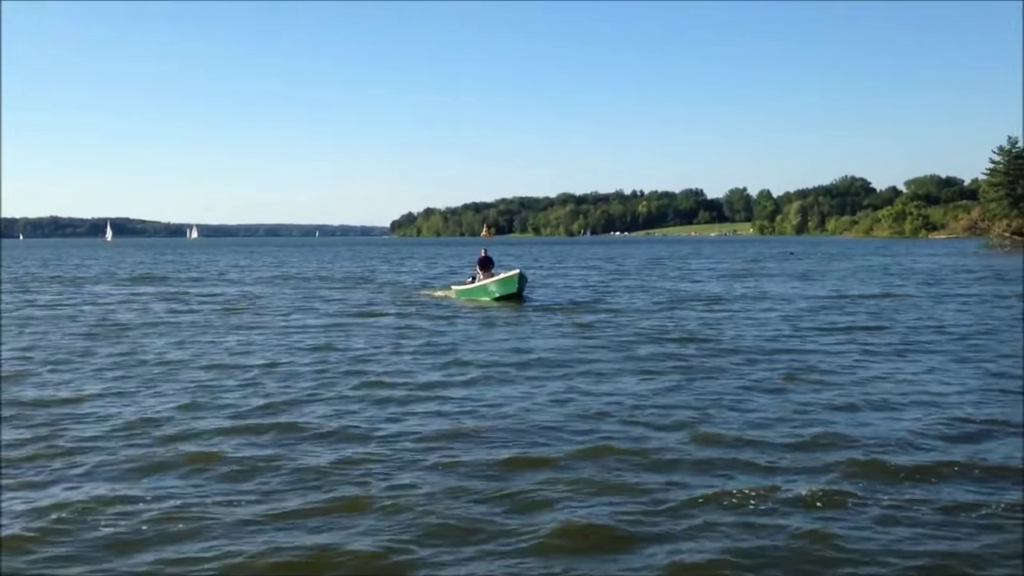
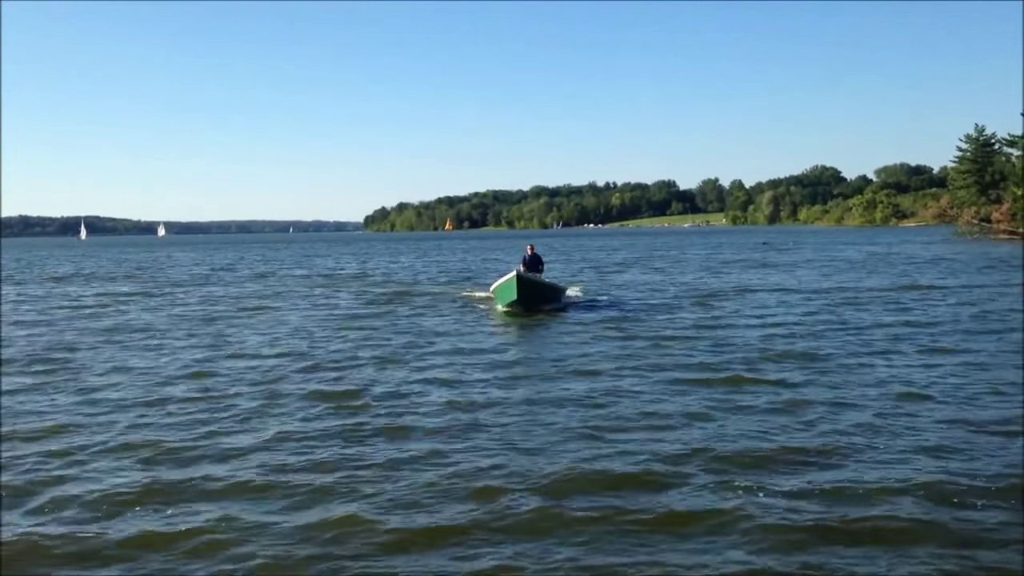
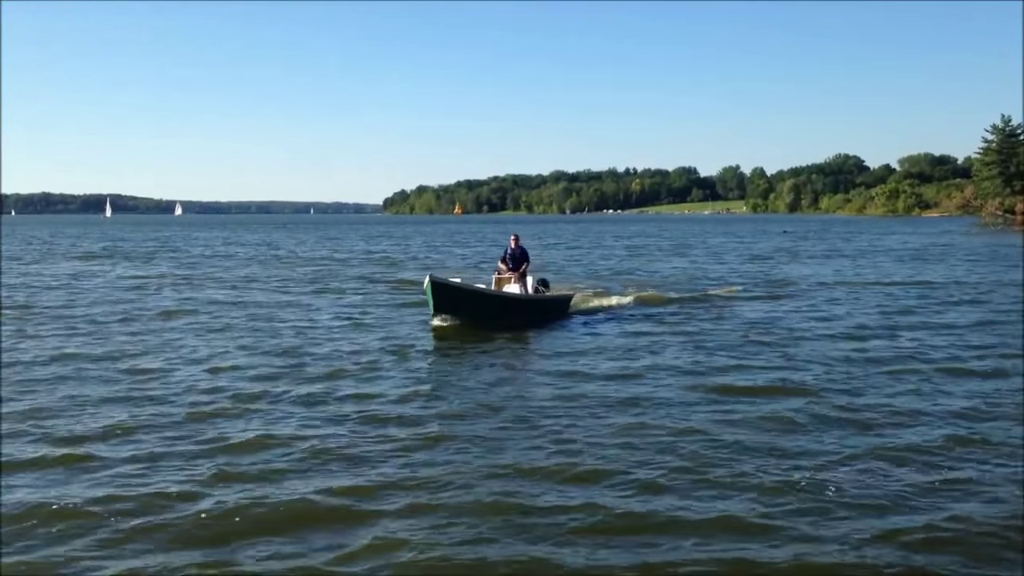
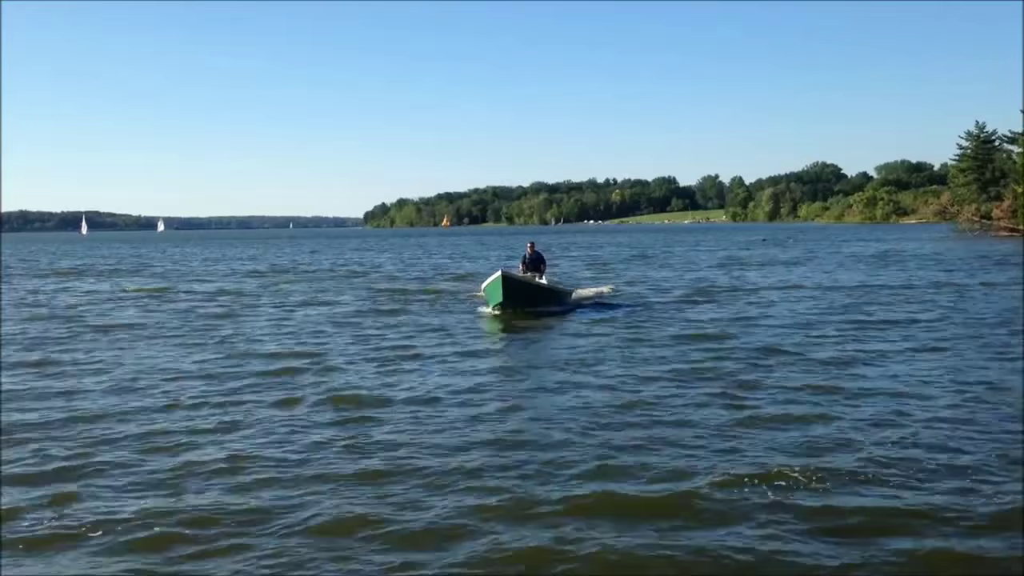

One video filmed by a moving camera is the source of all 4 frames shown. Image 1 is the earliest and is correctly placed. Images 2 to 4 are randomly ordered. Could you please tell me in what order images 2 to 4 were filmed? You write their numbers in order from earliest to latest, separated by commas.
2, 4, 3
